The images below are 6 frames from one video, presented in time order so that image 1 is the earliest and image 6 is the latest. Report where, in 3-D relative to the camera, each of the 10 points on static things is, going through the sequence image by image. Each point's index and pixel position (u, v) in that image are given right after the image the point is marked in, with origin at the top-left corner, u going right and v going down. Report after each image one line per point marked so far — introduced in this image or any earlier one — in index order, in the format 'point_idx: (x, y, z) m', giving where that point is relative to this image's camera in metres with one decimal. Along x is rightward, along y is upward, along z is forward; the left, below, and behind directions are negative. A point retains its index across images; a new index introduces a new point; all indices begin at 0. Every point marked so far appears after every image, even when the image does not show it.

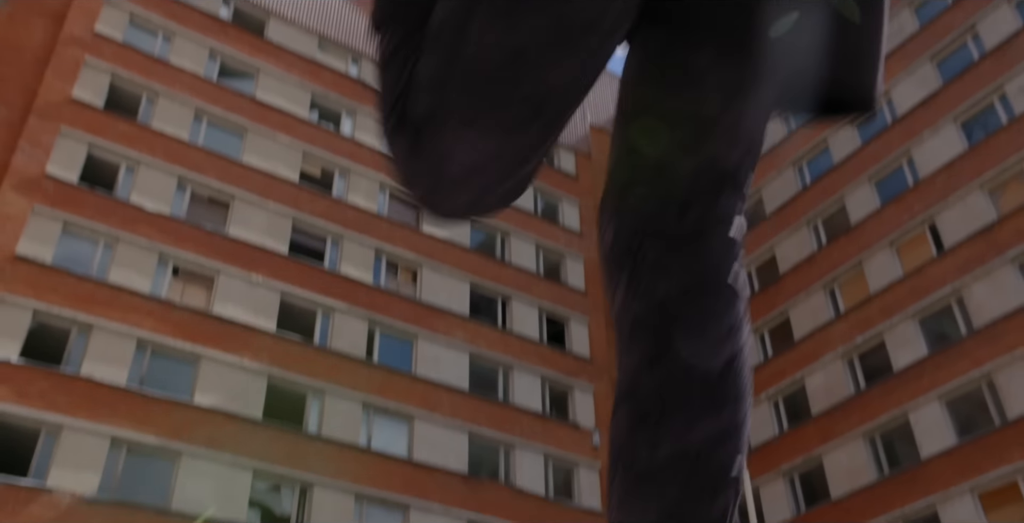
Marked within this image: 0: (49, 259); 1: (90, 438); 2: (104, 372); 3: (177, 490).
0: (-9.8, +0.1, +19.4) m
1: (-8.7, -3.6, +19.0) m
2: (-8.9, -2.4, +20.0) m
3: (-7.2, -4.9, +19.7) m
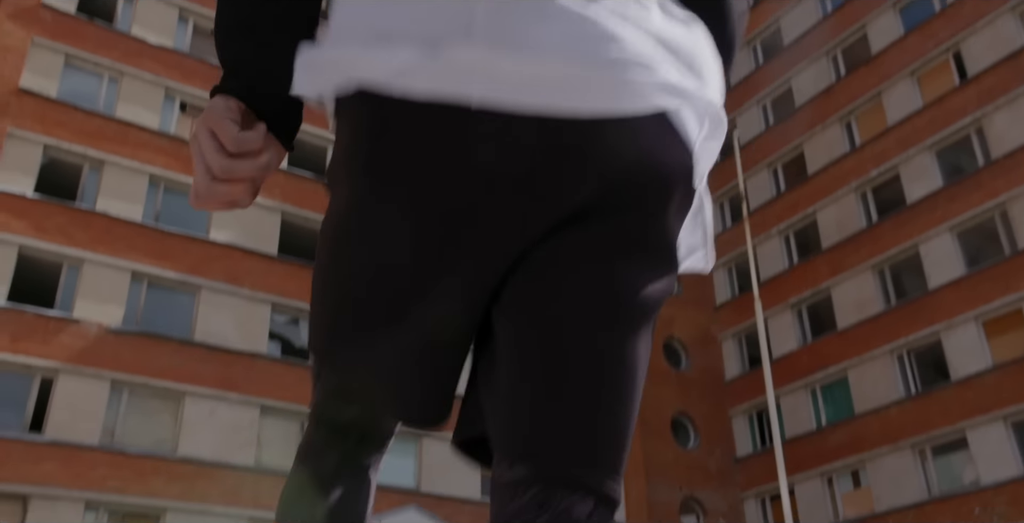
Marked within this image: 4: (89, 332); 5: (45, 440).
0: (-9.5, +3.5, +19.1) m
1: (-8.5, -0.2, +19.3) m
2: (-8.6, +1.2, +20.1) m
3: (-6.9, -1.3, +20.2) m
4: (-8.7, -1.4, +19.0) m
5: (-9.0, -3.4, +17.7) m
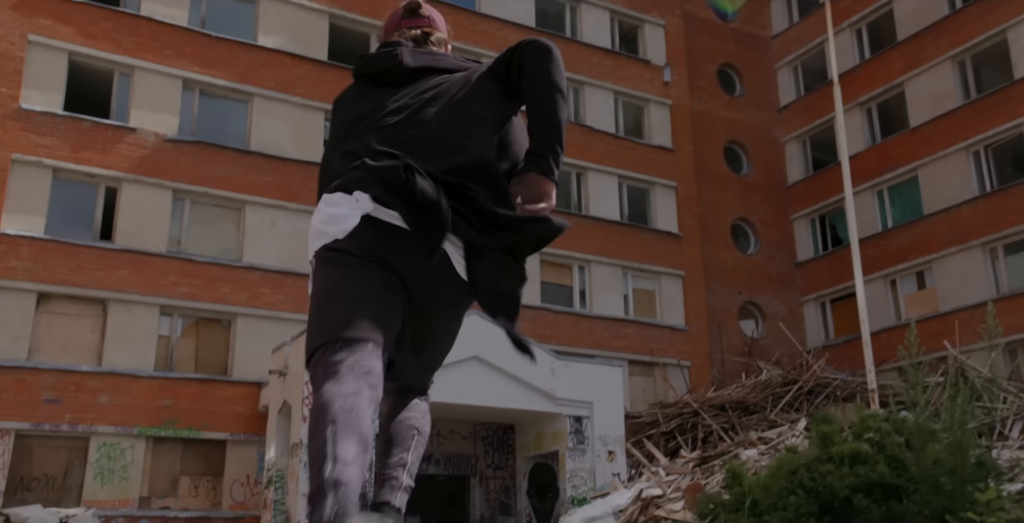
0: (-8.4, +7.3, +18.1) m
1: (-7.3, +3.8, +18.9) m
2: (-7.4, +5.3, +19.4) m
3: (-5.6, +2.8, +19.9) m
4: (-7.5, +2.5, +18.9) m
5: (-7.8, +0.3, +18.0) m
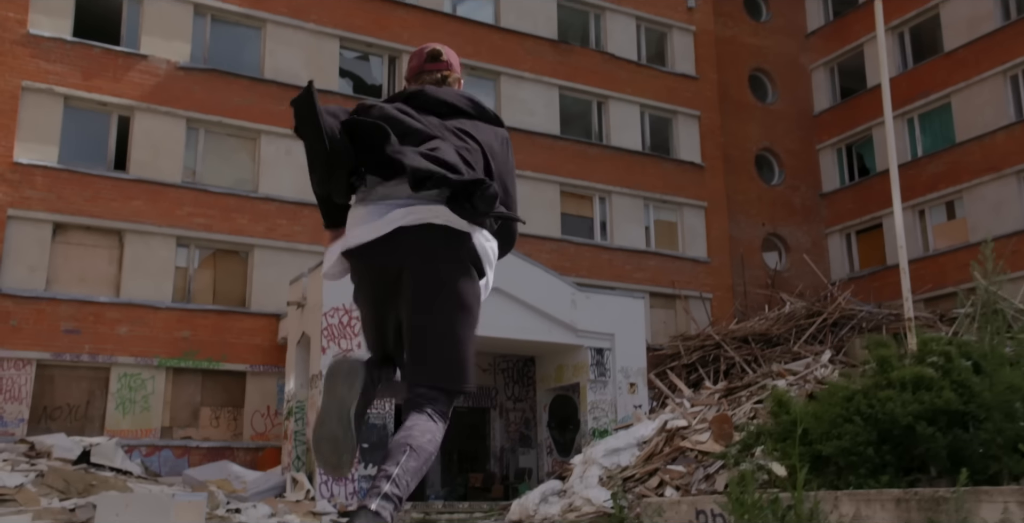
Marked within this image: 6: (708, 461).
0: (-8.0, +8.7, +17.3) m
1: (-6.9, +5.2, +18.4) m
2: (-7.0, +6.7, +18.8) m
3: (-5.2, +4.3, +19.4) m
4: (-7.1, +3.9, +18.5) m
5: (-7.4, +1.6, +17.8) m
6: (+2.3, -2.3, +10.6) m
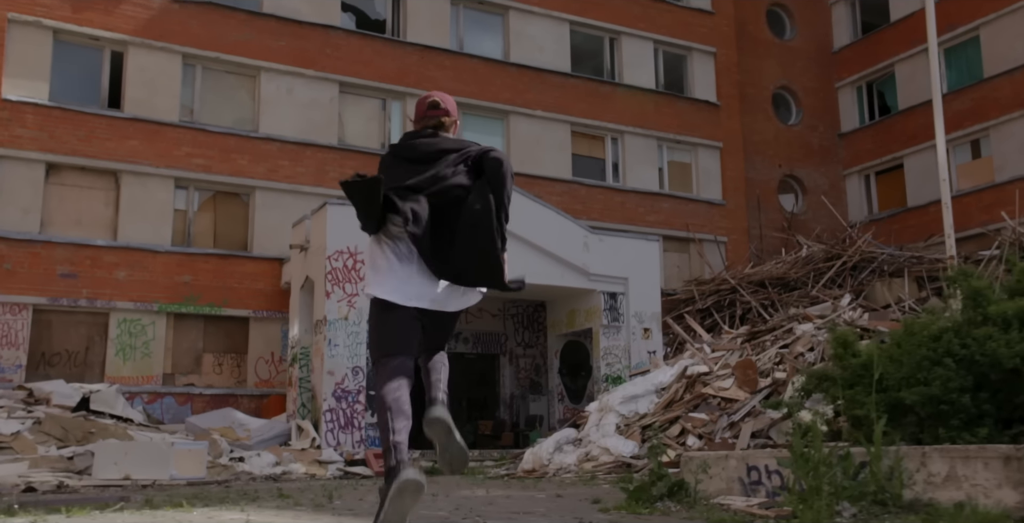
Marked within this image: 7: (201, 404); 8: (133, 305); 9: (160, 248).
0: (-7.9, +9.7, +16.2) m
1: (-6.7, +6.3, +17.5) m
2: (-6.8, +7.8, +17.8) m
3: (-5.0, +5.5, +18.6) m
4: (-6.9, +5.0, +17.6) m
5: (-7.2, +2.7, +17.1) m
6: (+2.4, -1.6, +10.1) m
7: (-5.7, -2.6, +16.8) m
8: (-6.8, -0.8, +16.4) m
9: (-6.5, +0.3, +16.9) m
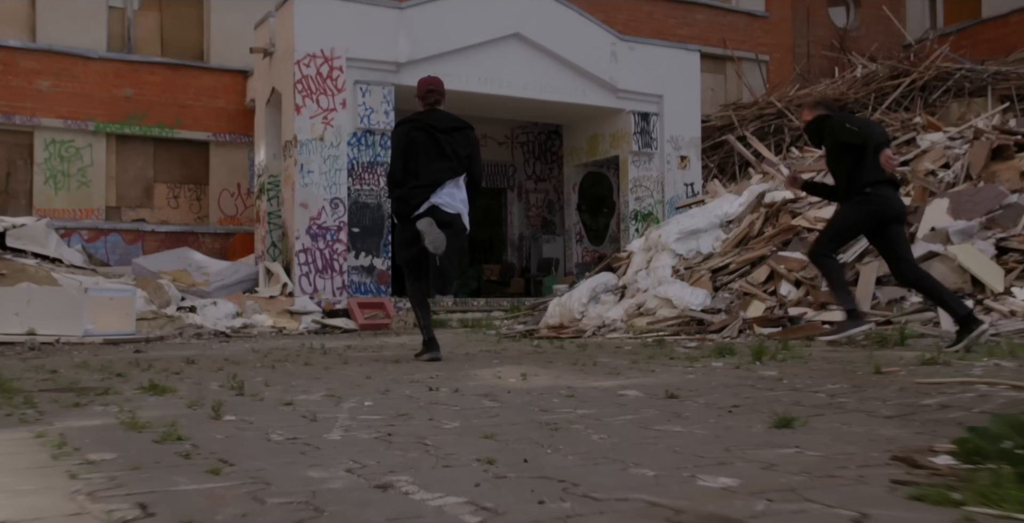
0: (-7.6, +12.3, +11.5) m
1: (-6.5, +9.2, +13.3) m
2: (-6.6, +10.7, +13.3) m
3: (-4.8, +8.6, +14.5) m
4: (-6.7, +7.9, +13.7) m
5: (-7.0, +5.6, +13.5) m
6: (+2.6, +0.1, +7.3) m
7: (-5.5, +0.3, +14.0) m
8: (-6.6, +2.0, +13.4) m
9: (-6.3, +3.1, +13.7) m
